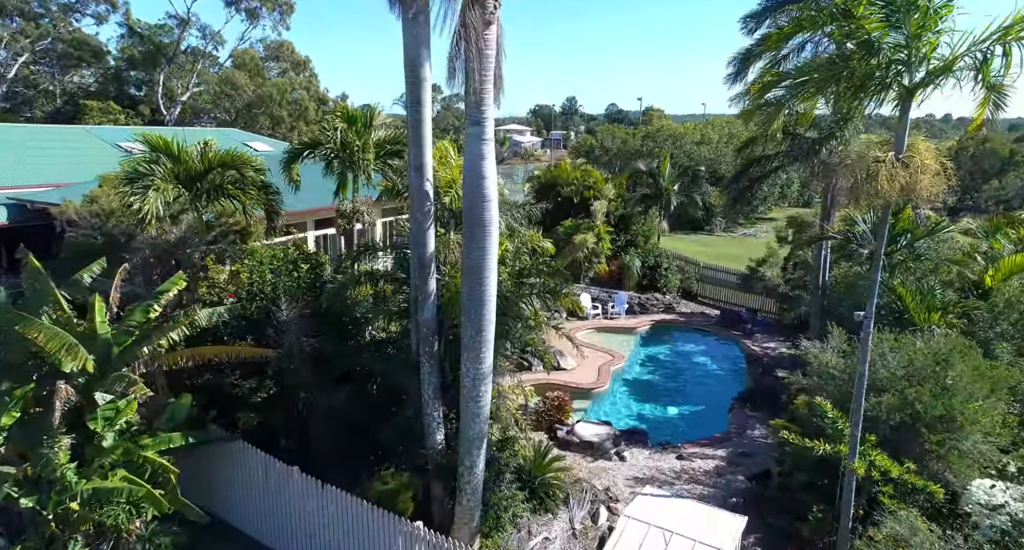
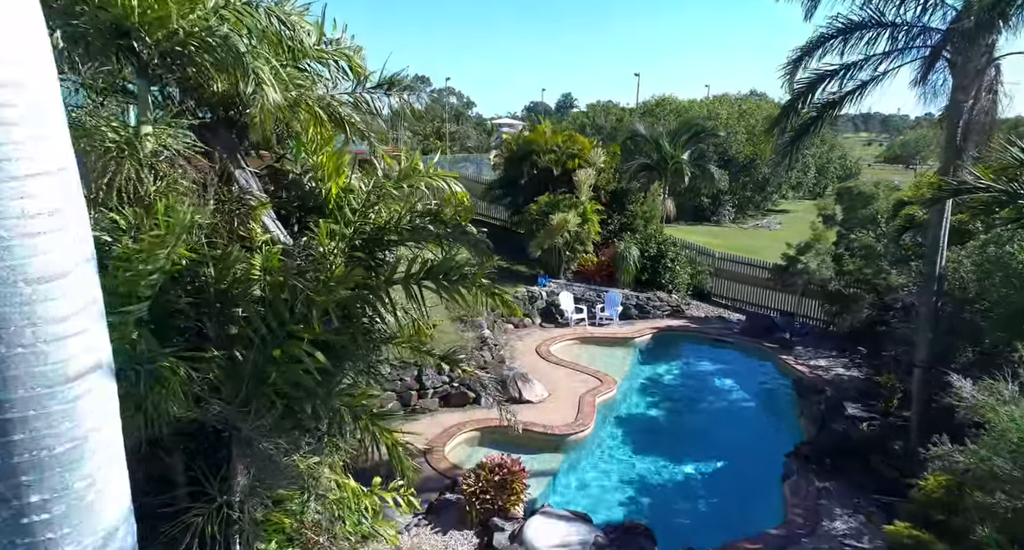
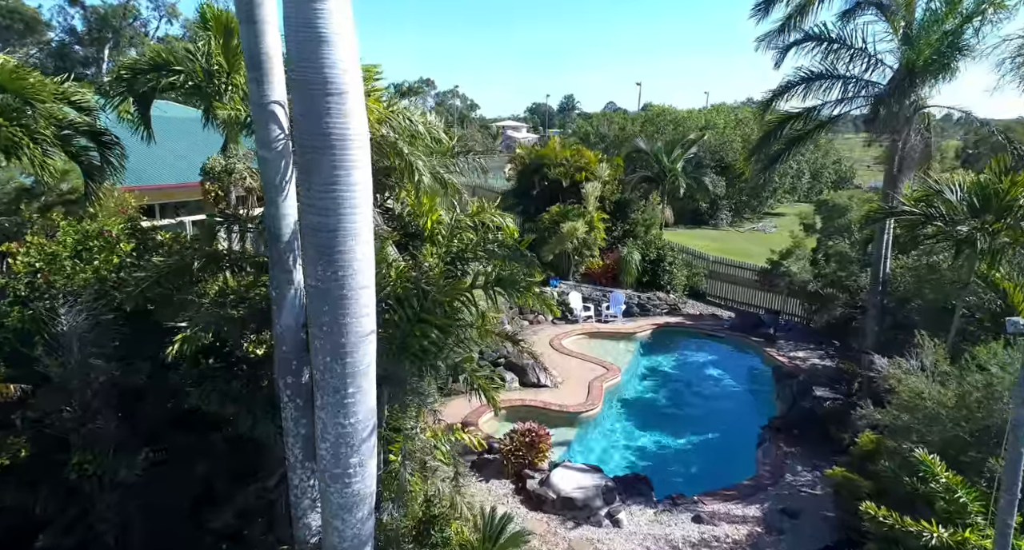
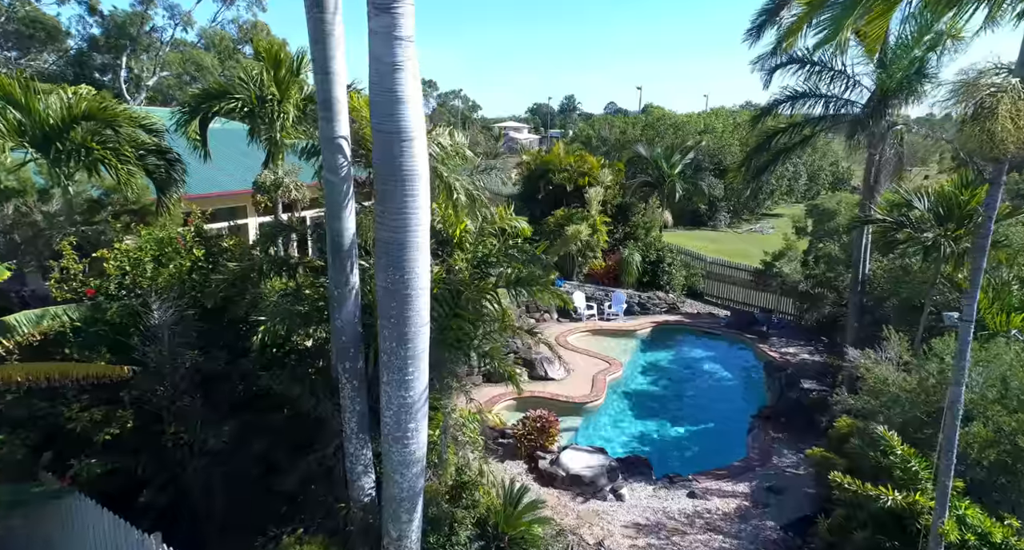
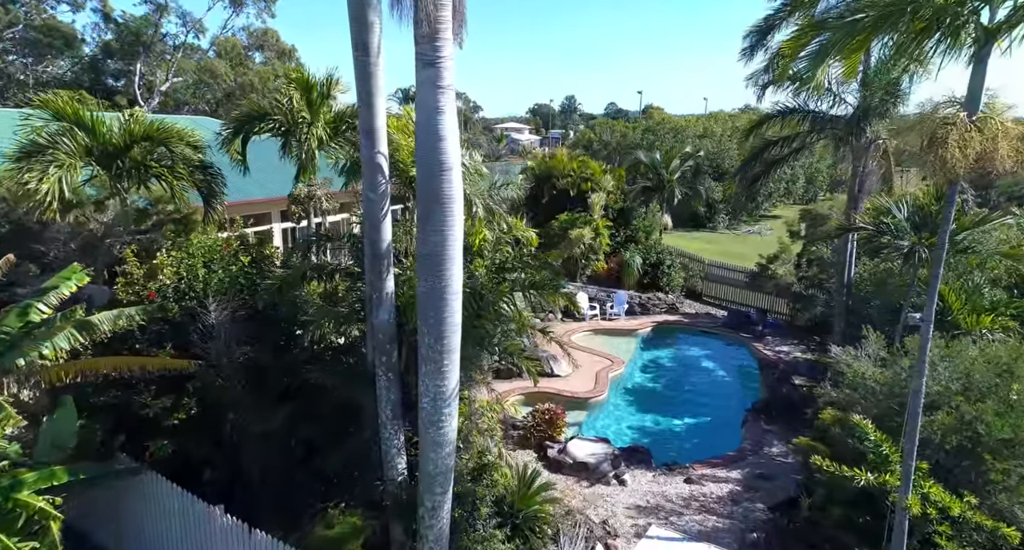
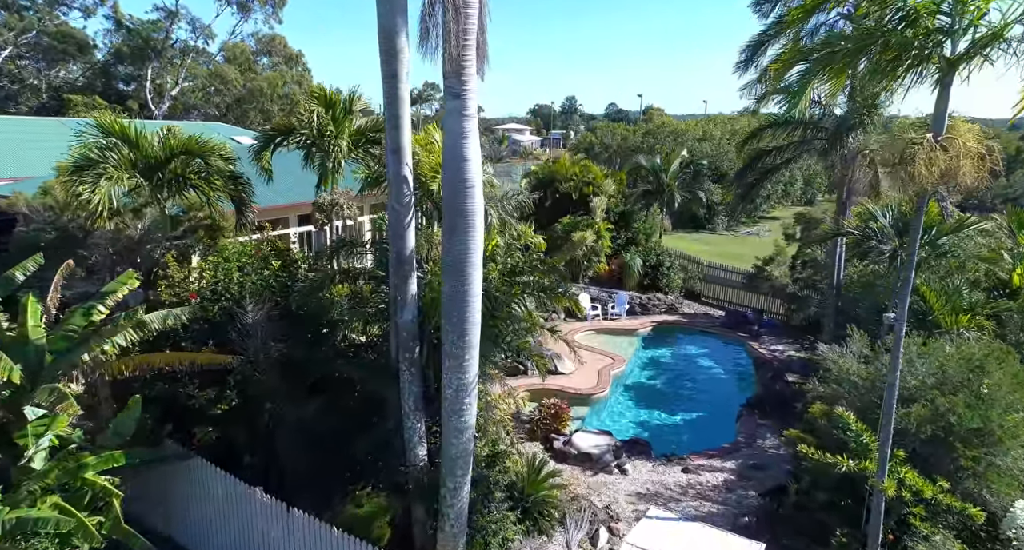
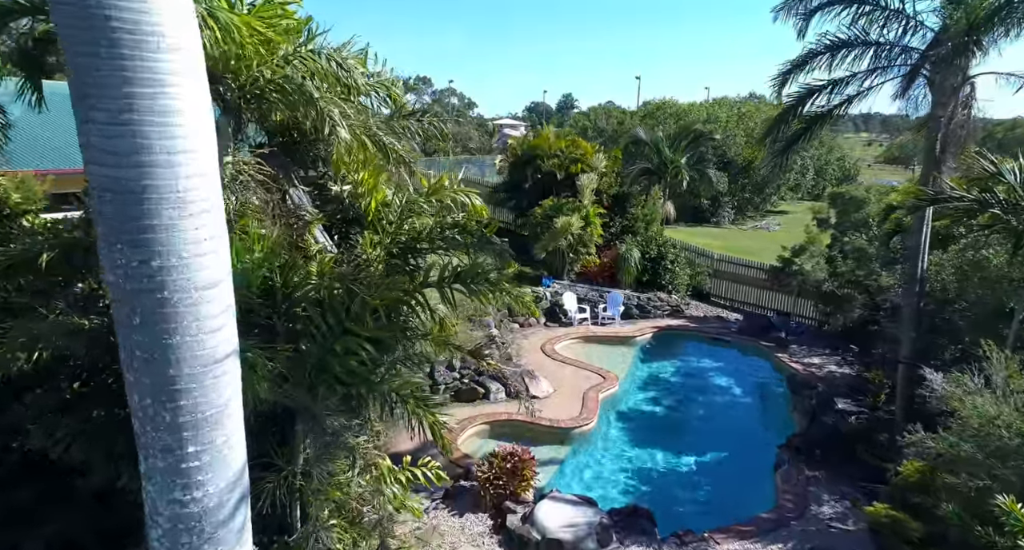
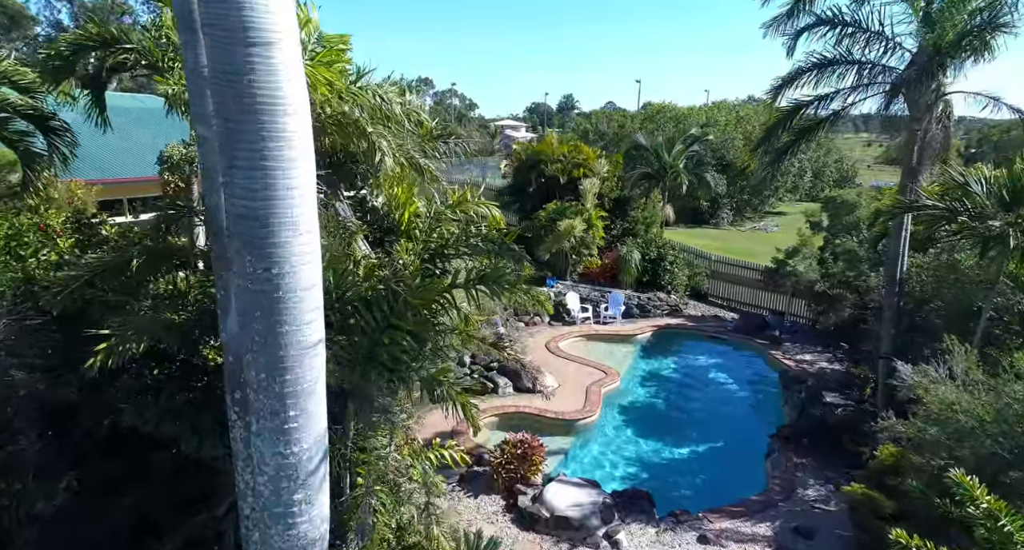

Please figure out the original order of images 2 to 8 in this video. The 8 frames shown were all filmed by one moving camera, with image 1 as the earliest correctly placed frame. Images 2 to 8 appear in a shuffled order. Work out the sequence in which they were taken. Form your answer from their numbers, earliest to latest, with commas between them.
6, 5, 4, 3, 8, 7, 2
